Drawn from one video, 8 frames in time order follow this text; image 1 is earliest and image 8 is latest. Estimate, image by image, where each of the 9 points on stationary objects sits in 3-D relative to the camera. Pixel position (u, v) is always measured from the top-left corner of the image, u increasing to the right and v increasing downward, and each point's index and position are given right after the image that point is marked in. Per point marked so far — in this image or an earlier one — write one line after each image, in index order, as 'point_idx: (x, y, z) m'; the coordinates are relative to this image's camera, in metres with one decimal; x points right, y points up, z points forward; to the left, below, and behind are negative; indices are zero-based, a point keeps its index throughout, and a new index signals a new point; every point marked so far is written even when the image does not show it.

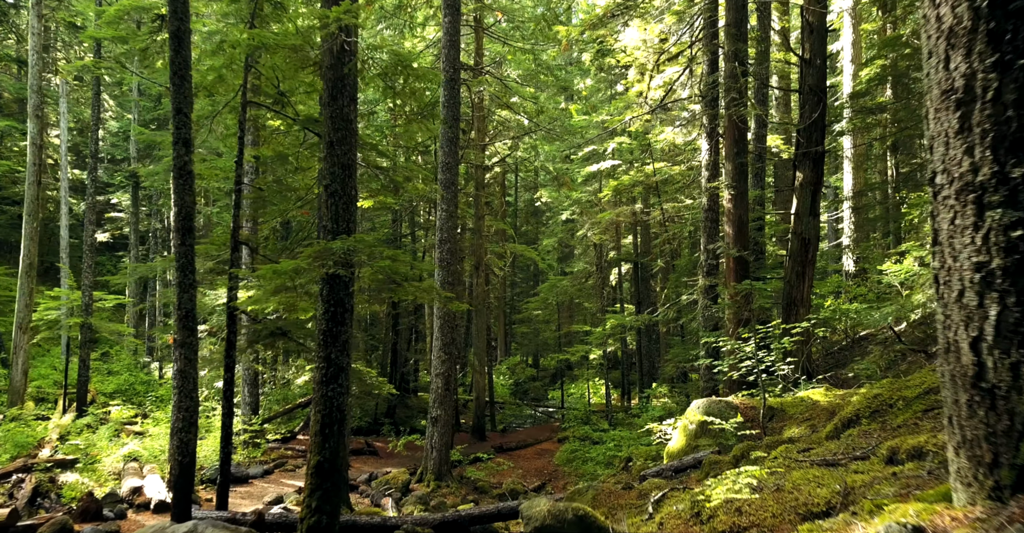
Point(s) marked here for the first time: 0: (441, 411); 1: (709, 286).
0: (-1.5, -3.1, +17.5) m
1: (+3.7, -0.4, +15.5) m
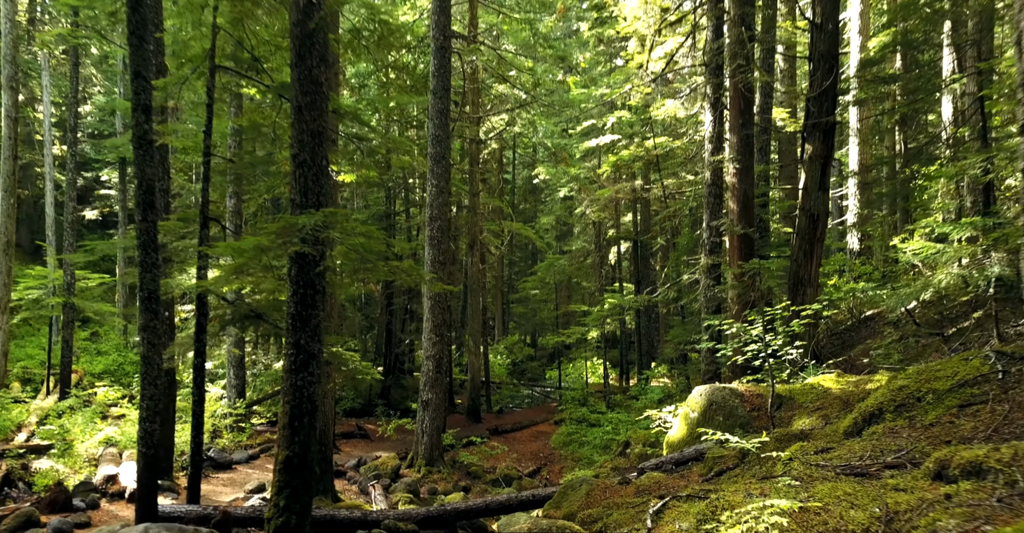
0: (-1.6, -2.6, +16.8) m
1: (+3.6, 0.0, +14.8) m
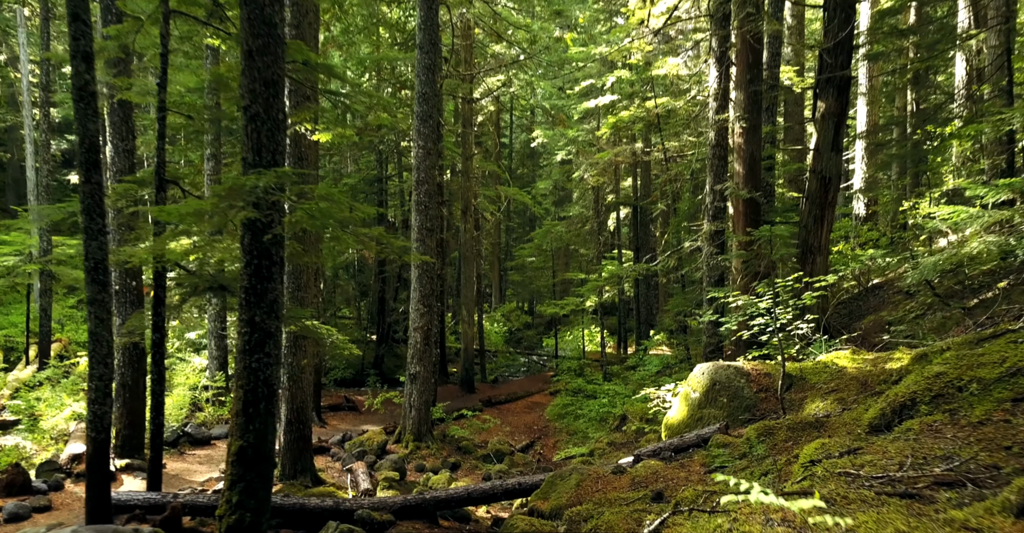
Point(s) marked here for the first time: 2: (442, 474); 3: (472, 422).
0: (-1.8, -2.0, +16.1) m
1: (+3.4, +0.6, +13.9) m
2: (-1.1, -3.4, +13.3) m
3: (-0.9, -3.6, +19.1) m
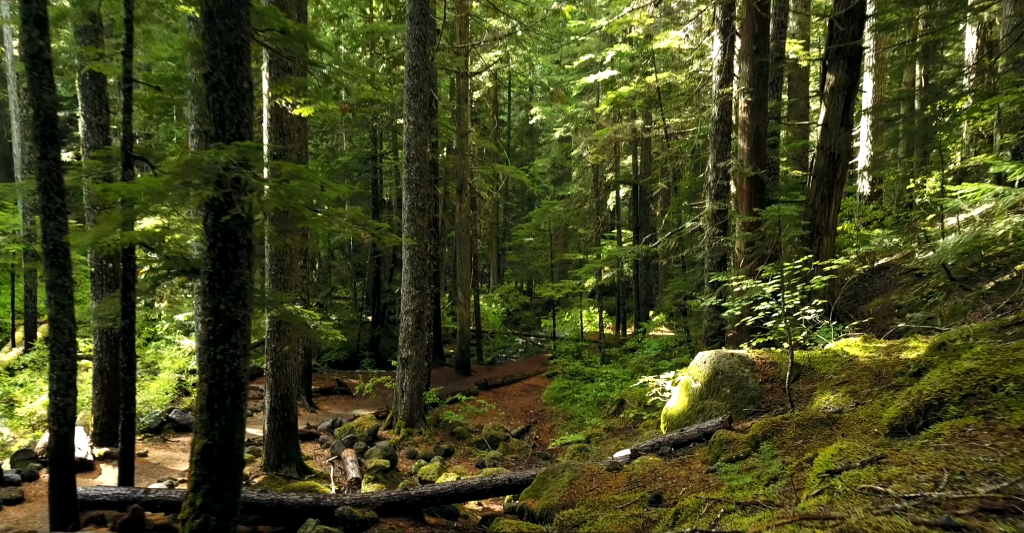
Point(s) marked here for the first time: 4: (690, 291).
0: (-1.9, -1.6, +15.6) m
1: (+3.3, +0.9, +13.4) m
2: (-1.2, -3.1, +12.9) m
3: (-1.0, -3.2, +18.7) m
4: (+3.7, -0.5, +17.3) m
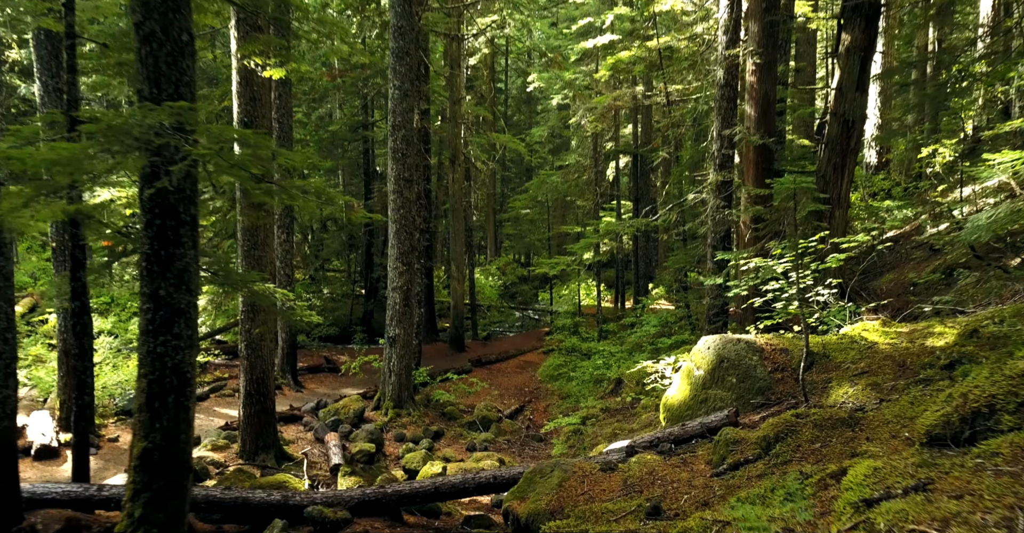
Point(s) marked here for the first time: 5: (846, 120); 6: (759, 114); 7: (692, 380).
0: (-2.0, -1.1, +14.9) m
1: (+3.2, +1.3, +12.6) m
2: (-1.4, -2.7, +12.2) m
3: (-1.2, -2.6, +18.0) m
4: (+3.6, 0.0, +16.5) m
5: (+4.4, +1.9, +10.8) m
6: (+3.5, +2.2, +11.8) m
7: (+1.9, -1.2, +8.5) m
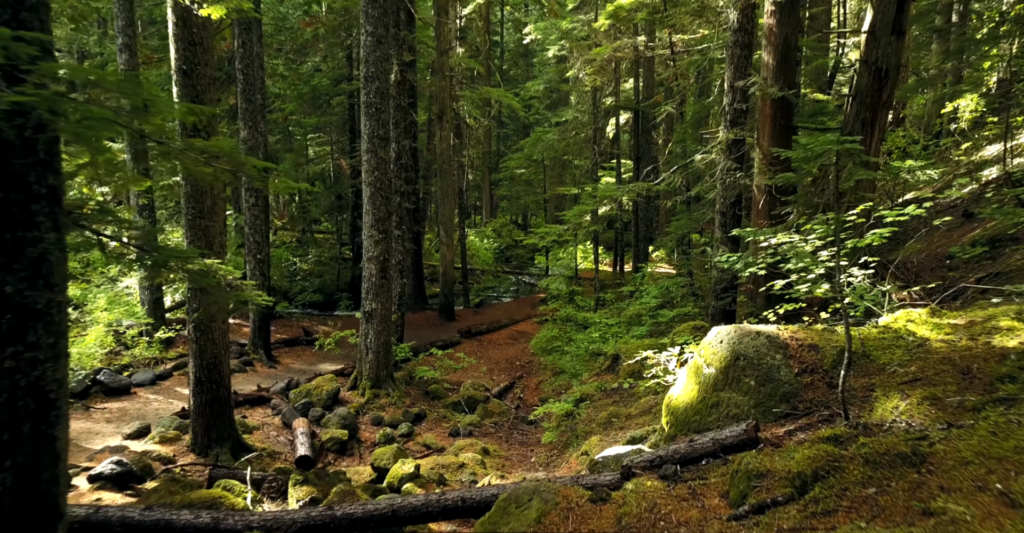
0: (-2.2, -0.6, +13.6) m
1: (+3.0, +1.7, +11.2) m
2: (-1.6, -2.3, +11.0) m
3: (-1.3, -1.9, +16.8) m
4: (+3.4, +0.6, +15.2) m
5: (+4.2, +2.3, +9.4) m
6: (+3.3, +2.6, +10.4) m
7: (+1.7, -1.0, +7.3) m
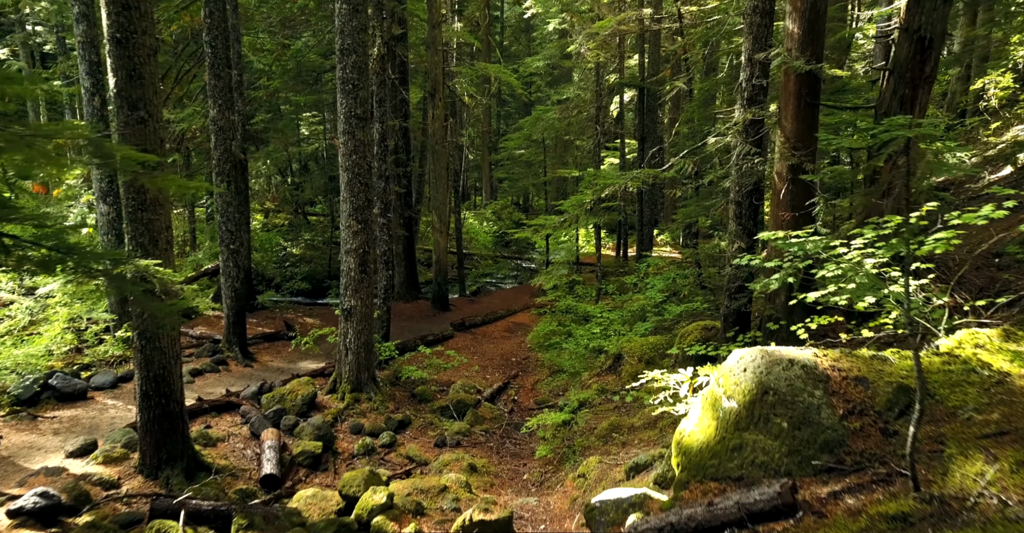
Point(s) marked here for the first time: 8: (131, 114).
0: (-2.3, -0.5, +12.4) m
1: (+2.9, +1.8, +9.9) m
2: (-1.7, -2.3, +9.9) m
3: (-1.4, -1.7, +15.7) m
4: (+3.3, +0.8, +13.9) m
5: (+4.1, +2.2, +8.1) m
6: (+3.2, +2.6, +9.1) m
7: (+1.5, -1.0, +6.1) m
8: (-3.8, +1.5, +8.3) m
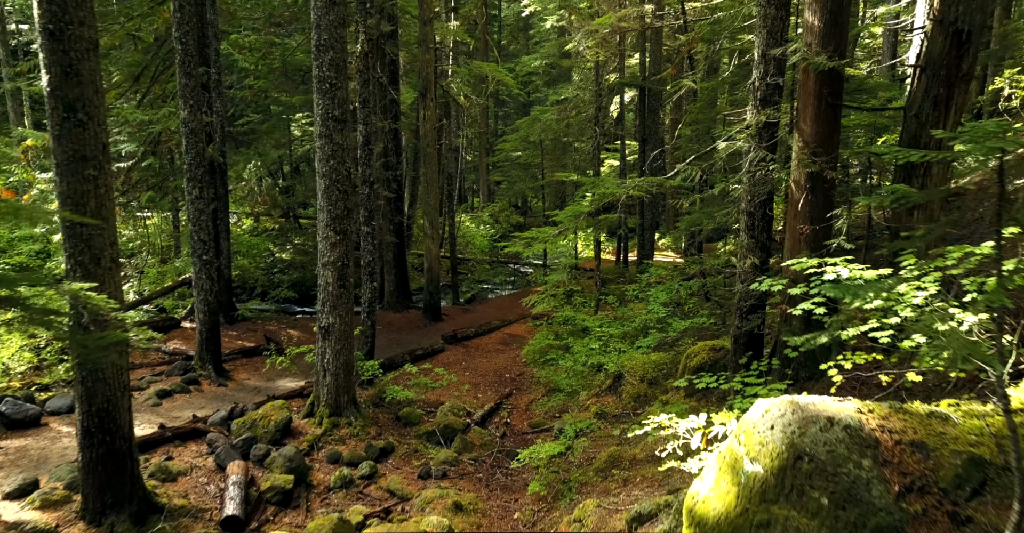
0: (-2.5, -0.7, +11.5) m
1: (+2.8, +1.6, +9.0) m
2: (-1.8, -2.4, +8.9) m
3: (-1.6, -1.9, +14.7) m
4: (+3.2, +0.6, +13.0) m
5: (+3.9, +2.1, +7.2) m
6: (+3.1, +2.4, +8.2) m
7: (+1.4, -1.2, +5.1) m
8: (-4.0, +1.4, +7.4) m
